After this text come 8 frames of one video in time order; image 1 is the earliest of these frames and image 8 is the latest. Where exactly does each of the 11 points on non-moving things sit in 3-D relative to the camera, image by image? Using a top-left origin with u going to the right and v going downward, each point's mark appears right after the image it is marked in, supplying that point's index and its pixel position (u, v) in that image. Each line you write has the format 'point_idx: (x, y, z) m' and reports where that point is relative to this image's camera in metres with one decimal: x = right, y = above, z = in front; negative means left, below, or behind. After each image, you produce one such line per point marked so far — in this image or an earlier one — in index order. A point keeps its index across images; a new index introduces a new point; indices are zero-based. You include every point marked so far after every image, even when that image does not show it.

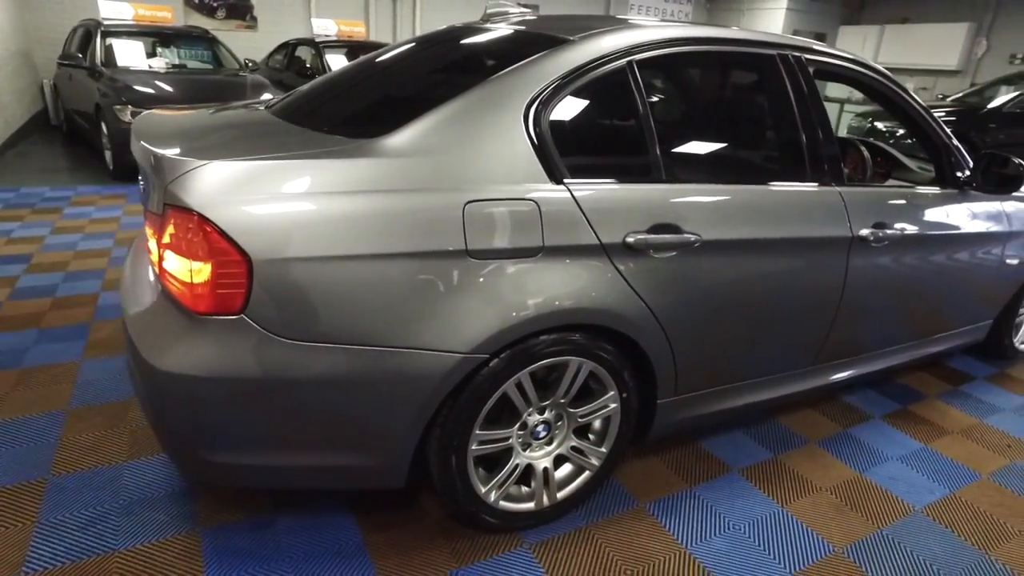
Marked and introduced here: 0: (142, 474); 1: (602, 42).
0: (-1.2, -0.6, +2.0) m
1: (+0.3, +0.7, +1.8) m
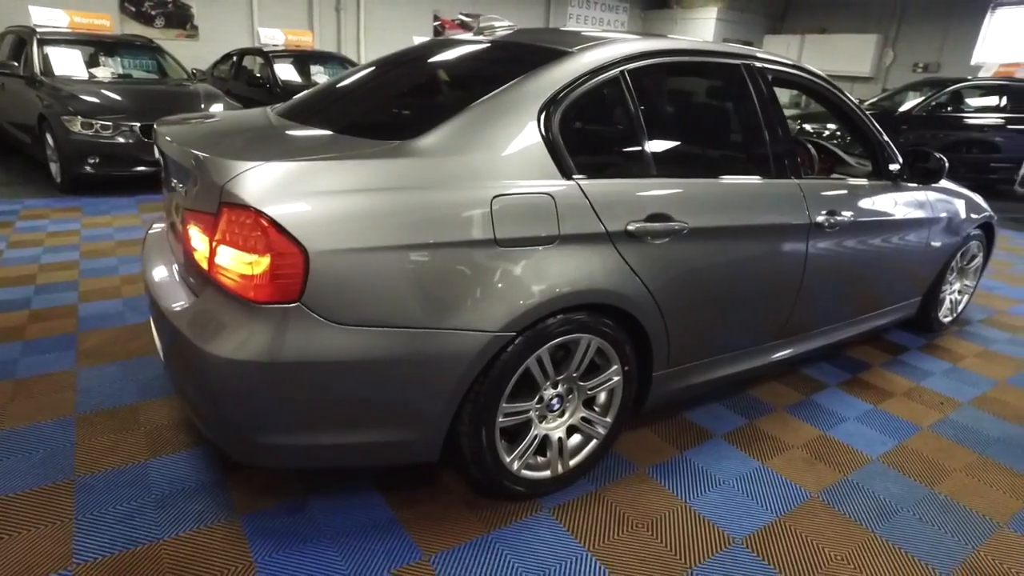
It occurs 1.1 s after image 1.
0: (-1.1, -0.6, +2.0) m
1: (+0.3, +0.8, +2.0) m
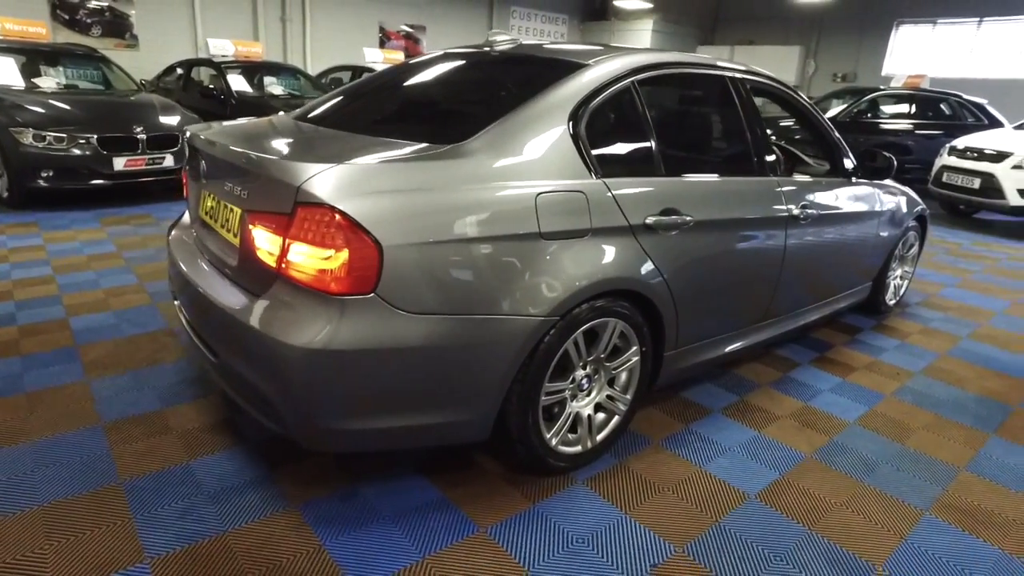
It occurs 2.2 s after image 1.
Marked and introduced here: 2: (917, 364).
0: (-1.0, -0.6, +2.1) m
1: (+0.3, +0.8, +2.2) m
2: (+2.1, -0.4, +3.2) m
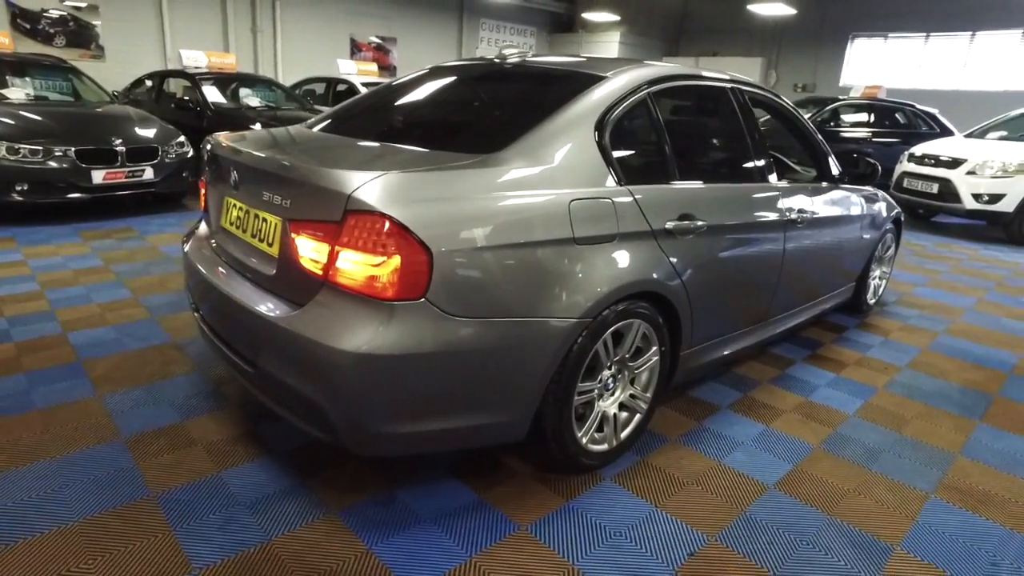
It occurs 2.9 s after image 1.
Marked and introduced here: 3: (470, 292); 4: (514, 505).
0: (-0.9, -0.6, +2.1) m
1: (+0.4, +0.8, +2.3) m
2: (+2.2, -0.4, +3.4) m
3: (-0.1, 0.0, +1.7) m
4: (0.0, -0.7, +2.0) m
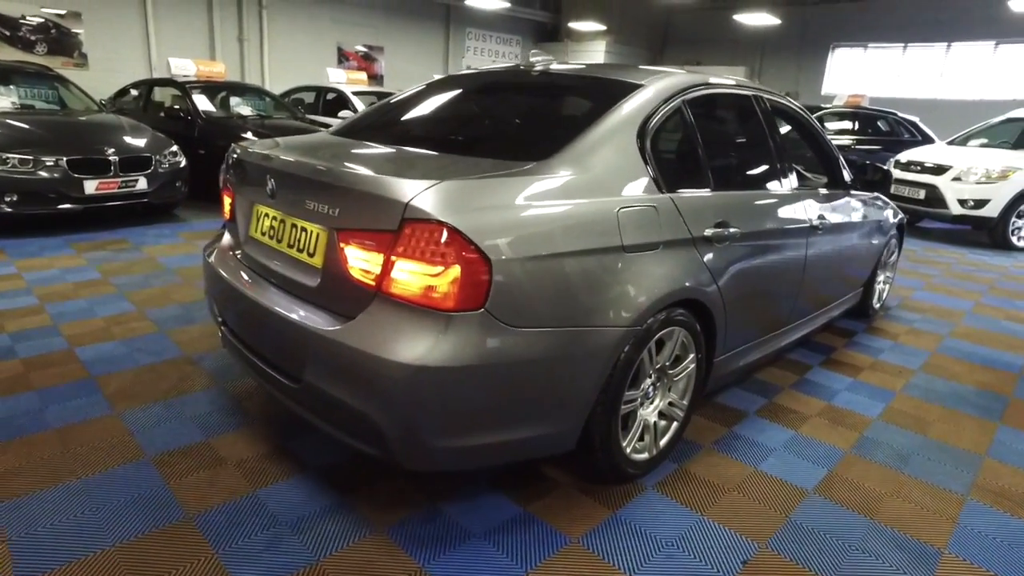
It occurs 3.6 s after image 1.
0: (-0.7, -0.7, +2.0) m
1: (+0.5, +0.8, +2.3) m
2: (+2.3, -0.4, +3.5) m
3: (0.0, 0.0, +1.7) m
4: (+0.2, -0.7, +2.0) m
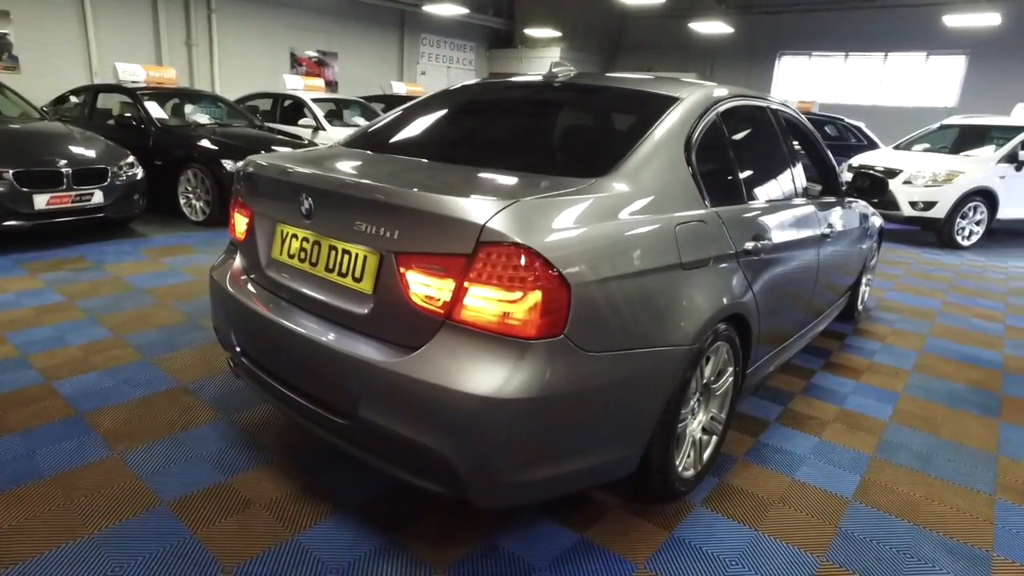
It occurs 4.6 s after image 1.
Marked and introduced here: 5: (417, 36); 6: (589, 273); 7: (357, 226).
0: (-0.6, -0.8, +1.8) m
1: (+0.6, +0.7, +2.3) m
2: (+2.3, -0.4, +3.6) m
3: (+0.2, -0.1, +1.6) m
4: (+0.3, -0.8, +1.9) m
5: (-1.9, +5.1, +12.3) m
6: (+0.2, 0.0, +1.6) m
7: (-0.4, +0.2, +1.7) m
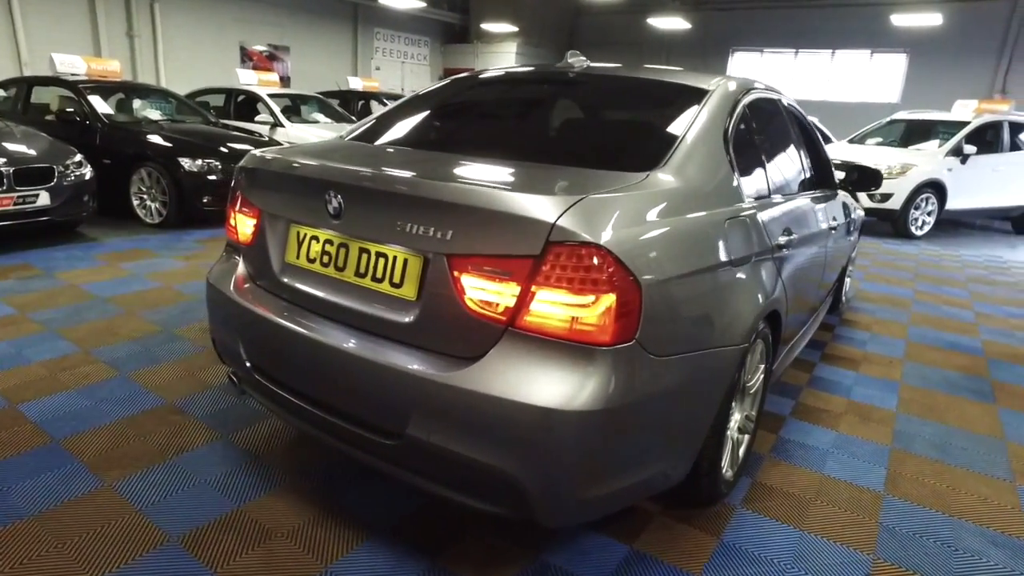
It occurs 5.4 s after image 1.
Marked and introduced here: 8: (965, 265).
0: (-0.4, -0.8, +1.7) m
1: (+0.7, +0.7, +2.2) m
2: (+2.3, -0.4, +3.7) m
3: (+0.4, -0.1, +1.5) m
4: (+0.5, -0.8, +1.9) m
5: (-2.8, +5.1, +12.0) m
6: (+0.3, 0.0, +1.5) m
7: (-0.3, +0.2, +1.5) m
8: (+4.7, +0.2, +6.4) m
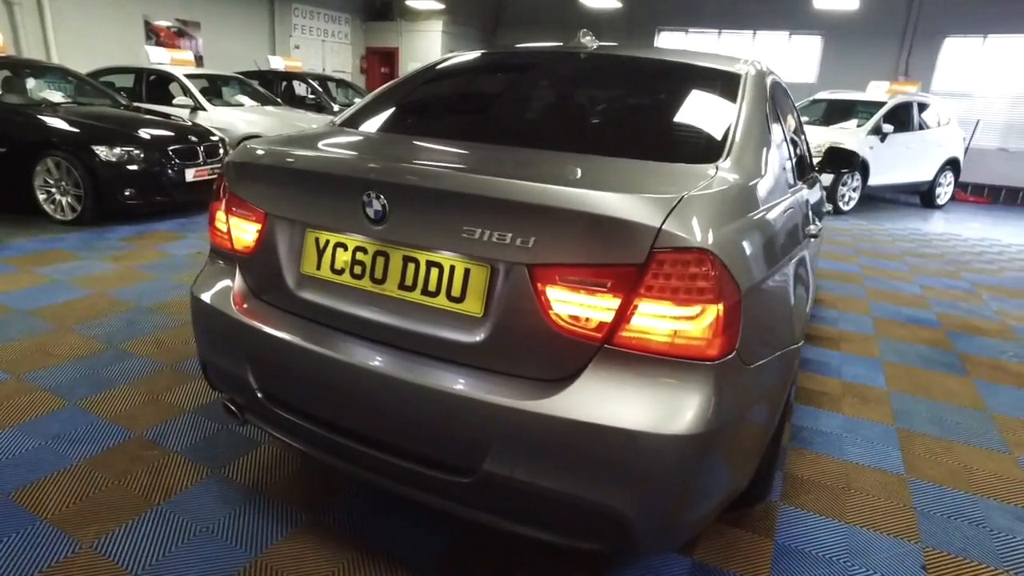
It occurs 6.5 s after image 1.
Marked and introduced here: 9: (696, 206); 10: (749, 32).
0: (-0.2, -0.8, +1.5) m
1: (+0.8, +0.7, +2.1) m
2: (+2.2, -0.2, +3.8) m
3: (+0.6, -0.1, +1.4) m
4: (+0.6, -0.8, +1.8) m
5: (-4.1, +5.2, +11.2) m
6: (+0.5, 0.0, +1.4) m
7: (-0.1, +0.1, +1.3) m
8: (+4.2, +0.5, +6.8) m
9: (+0.4, +0.2, +1.3) m
10: (+4.6, +5.0, +12.1) m
